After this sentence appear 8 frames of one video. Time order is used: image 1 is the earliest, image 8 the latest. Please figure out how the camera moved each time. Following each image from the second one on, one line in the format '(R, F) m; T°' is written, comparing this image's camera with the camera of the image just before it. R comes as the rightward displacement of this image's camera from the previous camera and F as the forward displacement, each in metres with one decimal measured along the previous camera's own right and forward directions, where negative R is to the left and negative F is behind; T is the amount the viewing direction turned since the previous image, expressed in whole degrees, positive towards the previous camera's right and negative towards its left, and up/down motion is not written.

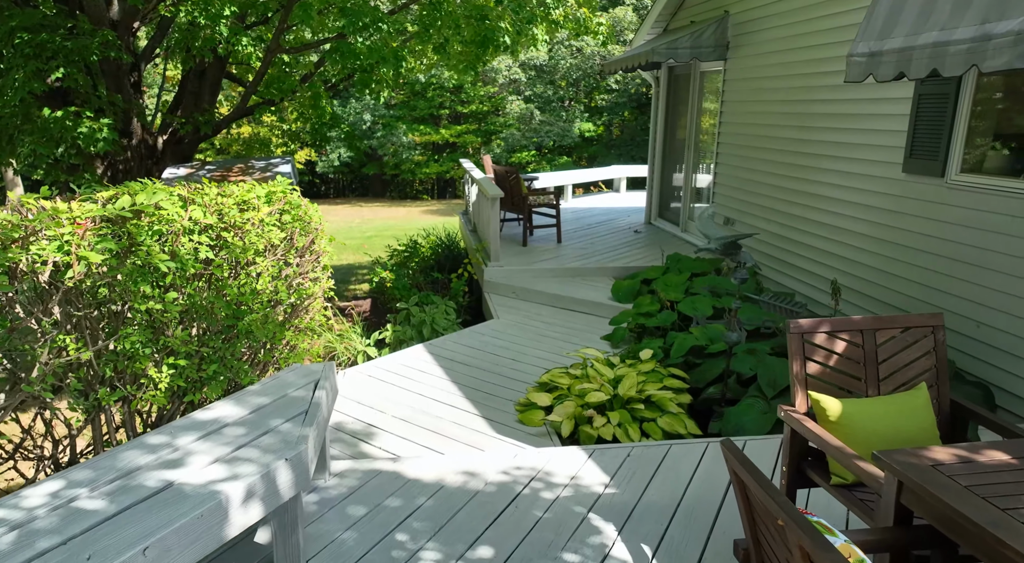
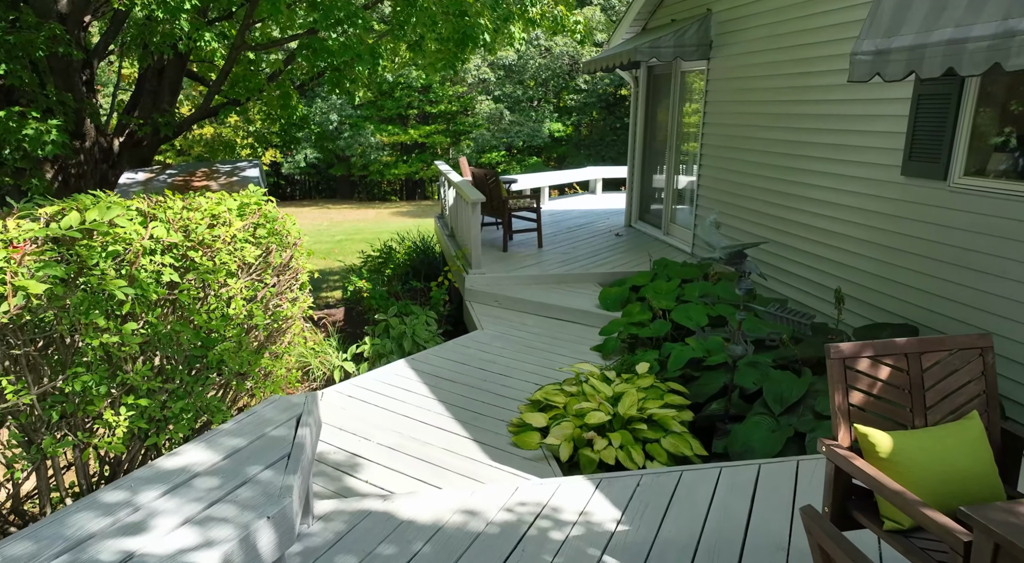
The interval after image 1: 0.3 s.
(-0.1, +0.2) m; +3°
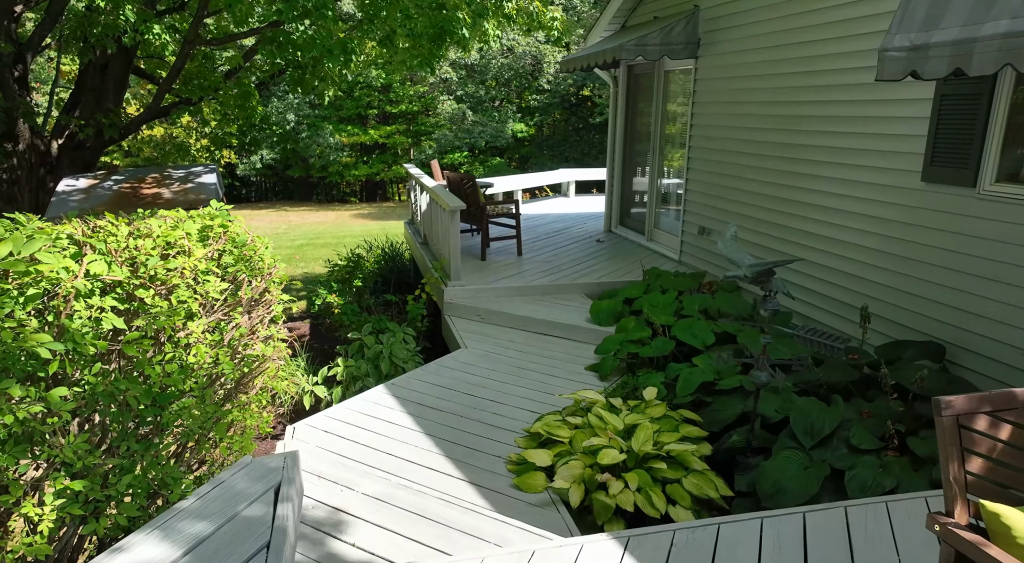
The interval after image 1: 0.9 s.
(-0.2, +0.3) m; +3°
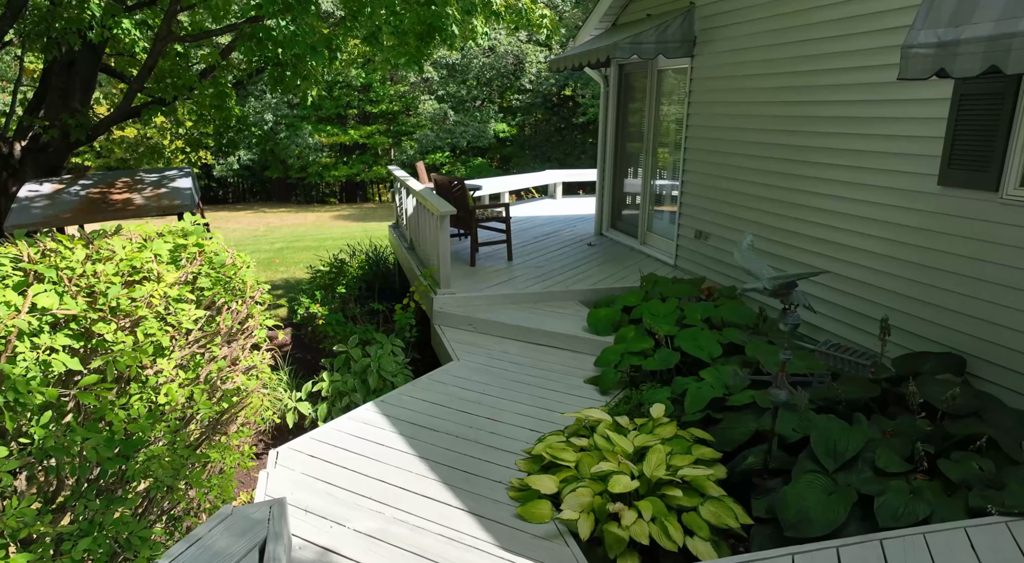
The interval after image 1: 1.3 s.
(-0.1, +0.2) m; +2°
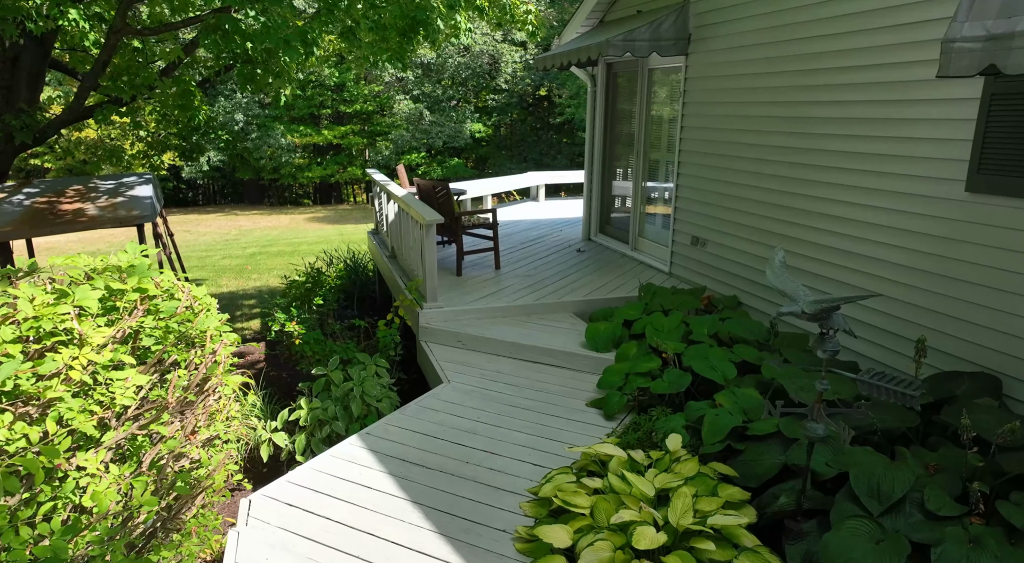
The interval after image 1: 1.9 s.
(-0.1, +0.3) m; +2°
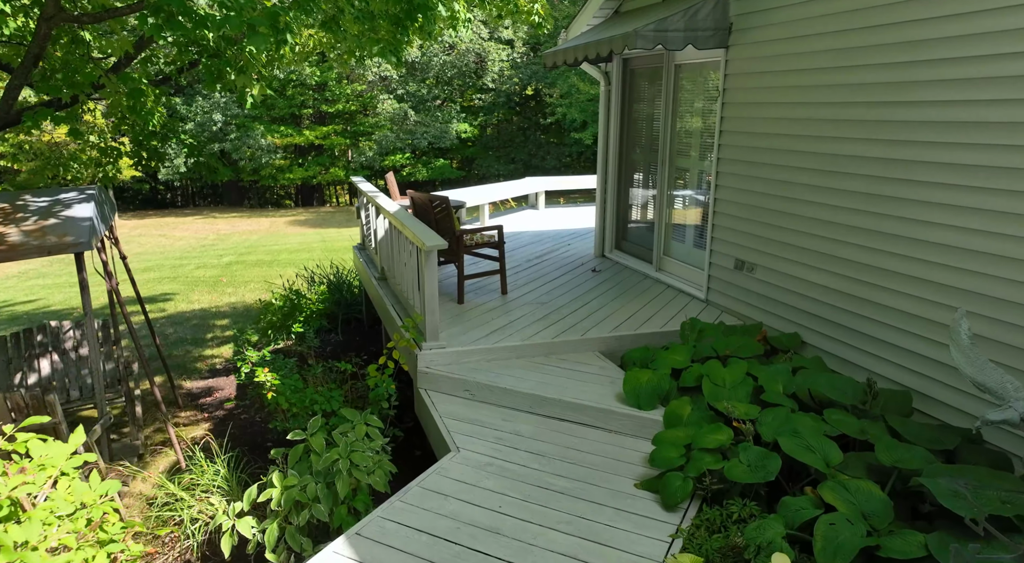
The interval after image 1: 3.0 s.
(-0.2, +0.8) m; +1°
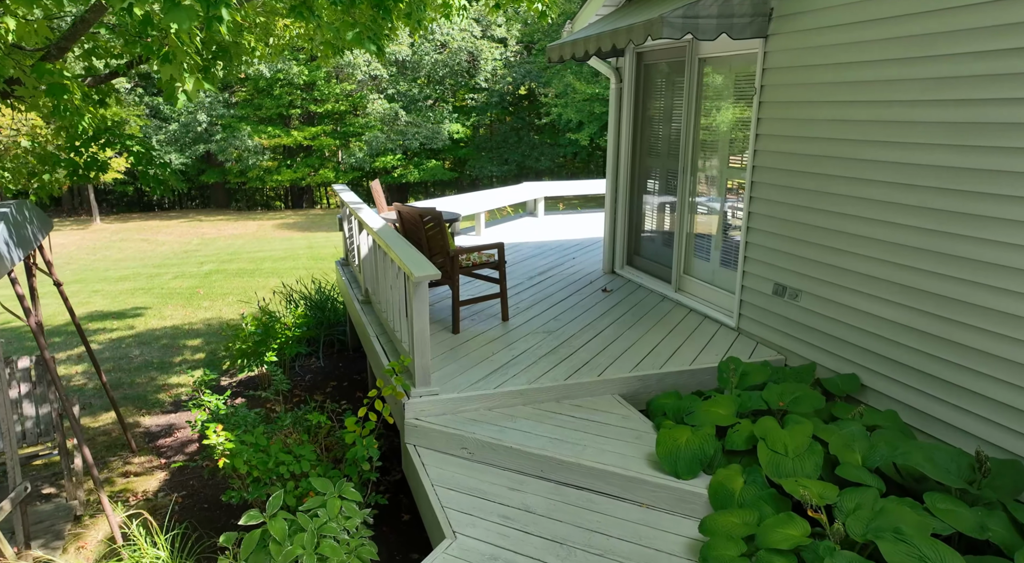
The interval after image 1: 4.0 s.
(-0.1, +0.6) m; +1°
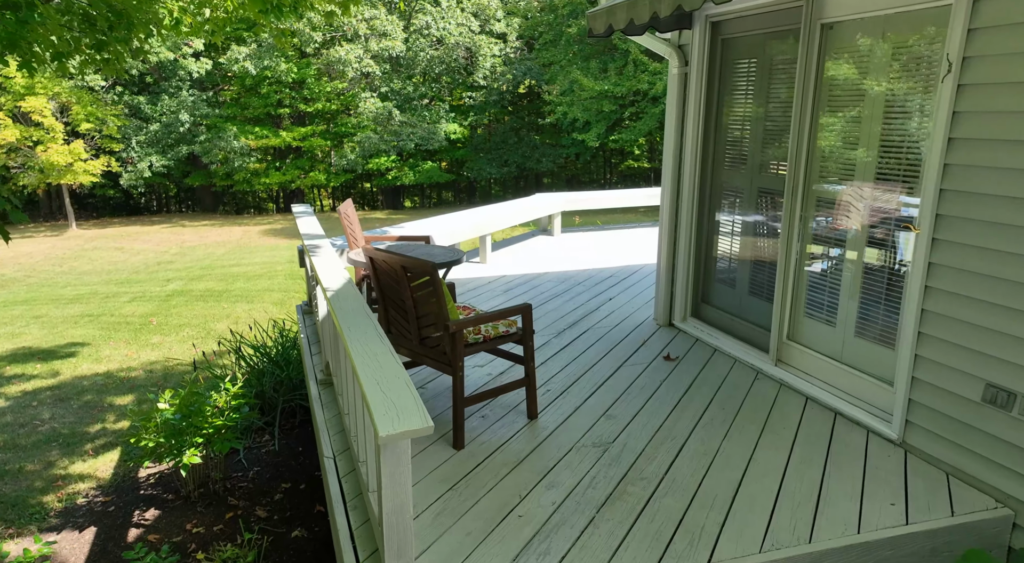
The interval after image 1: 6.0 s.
(-0.2, +1.5) m; 0°
